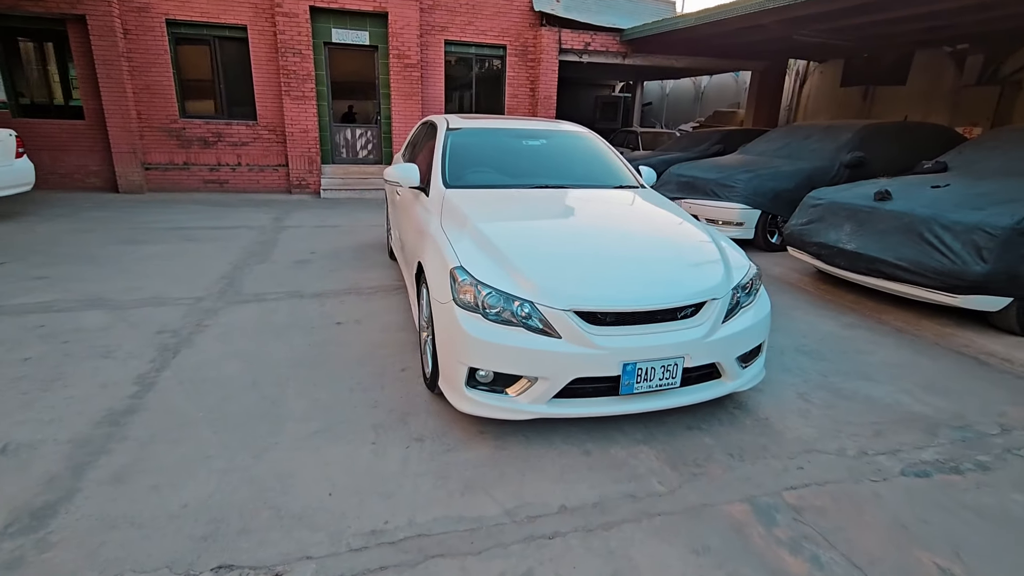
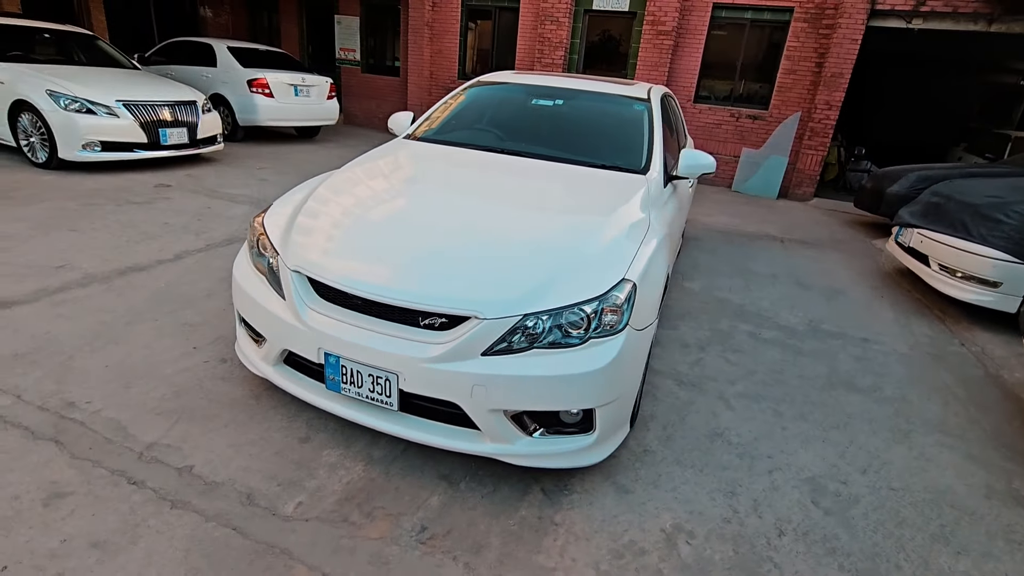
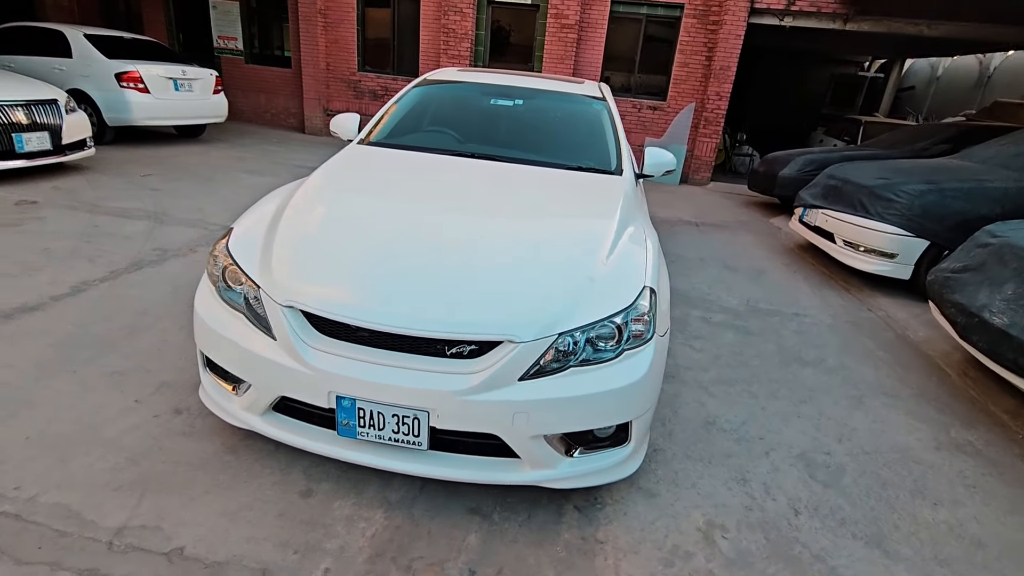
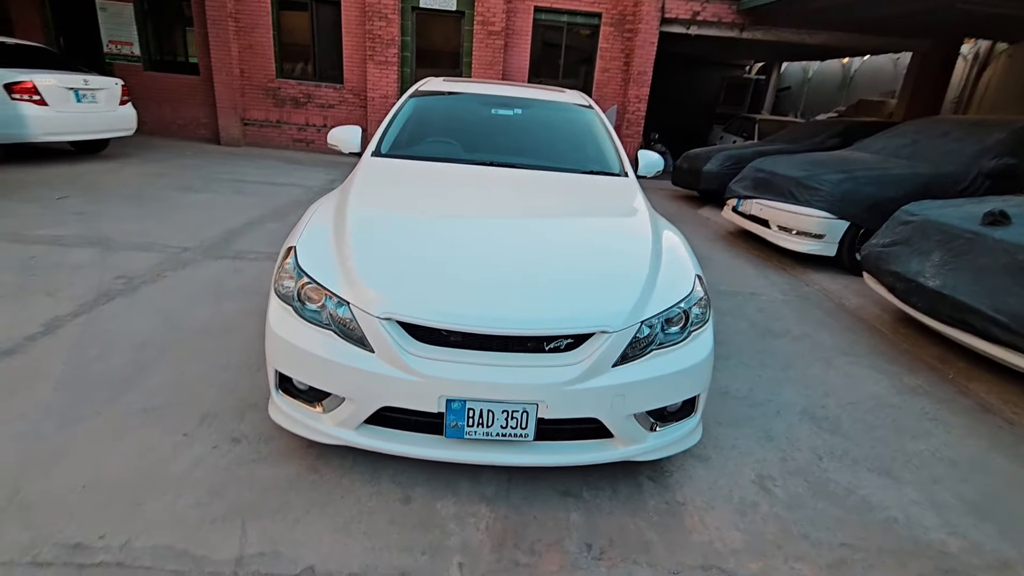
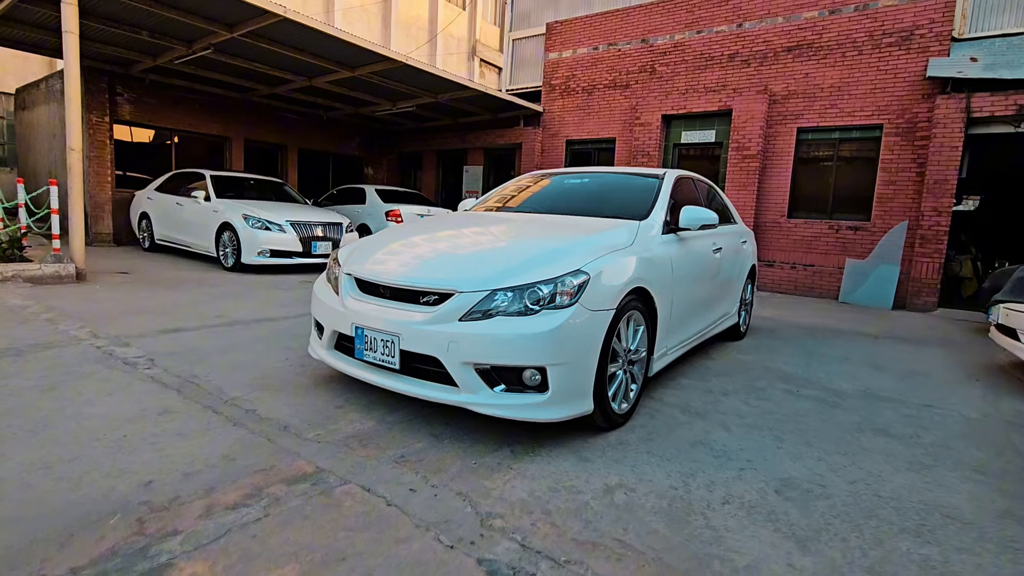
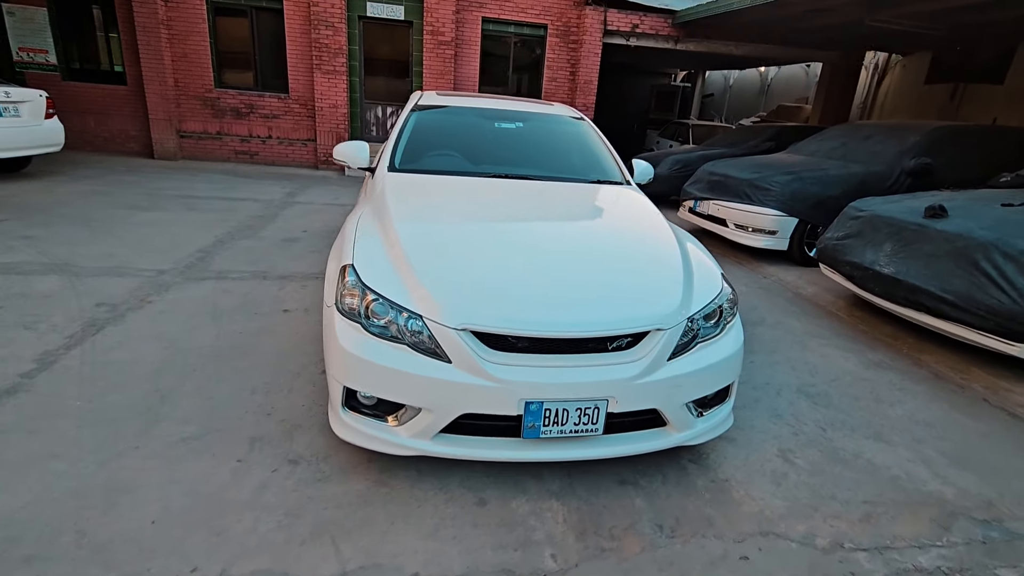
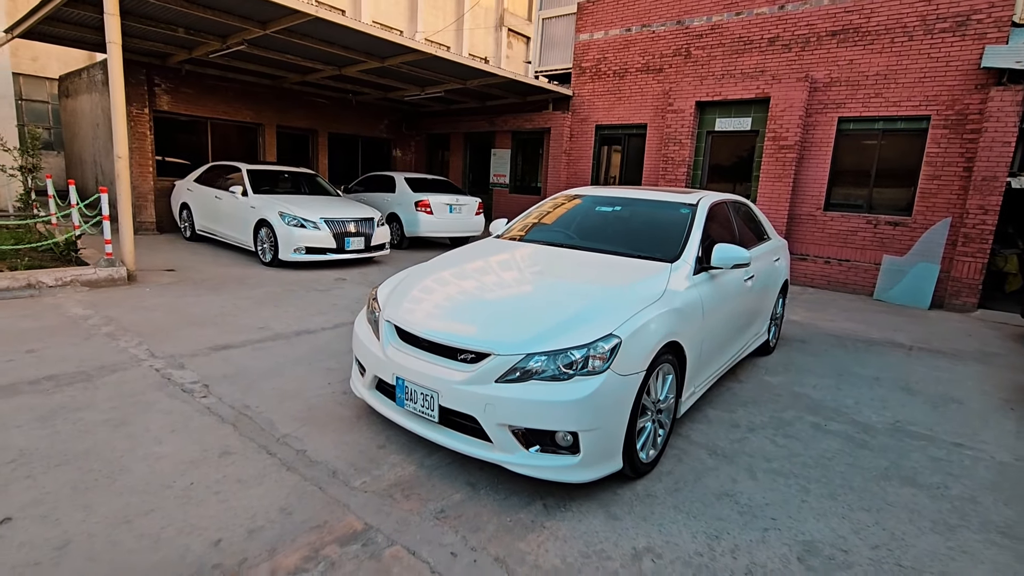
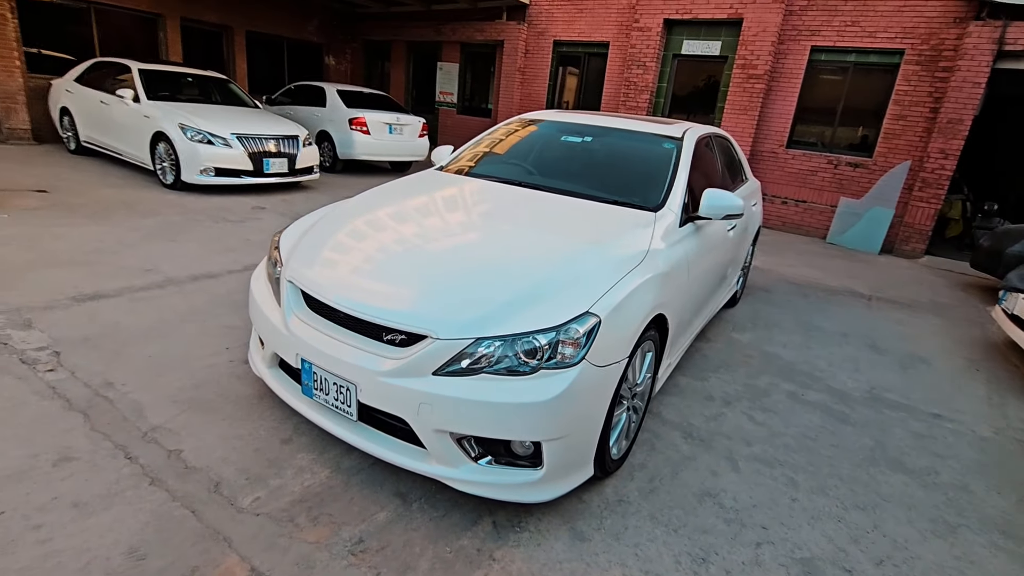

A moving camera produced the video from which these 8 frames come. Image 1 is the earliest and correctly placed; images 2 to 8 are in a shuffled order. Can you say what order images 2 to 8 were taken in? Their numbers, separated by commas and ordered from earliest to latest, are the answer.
6, 4, 3, 2, 8, 7, 5
